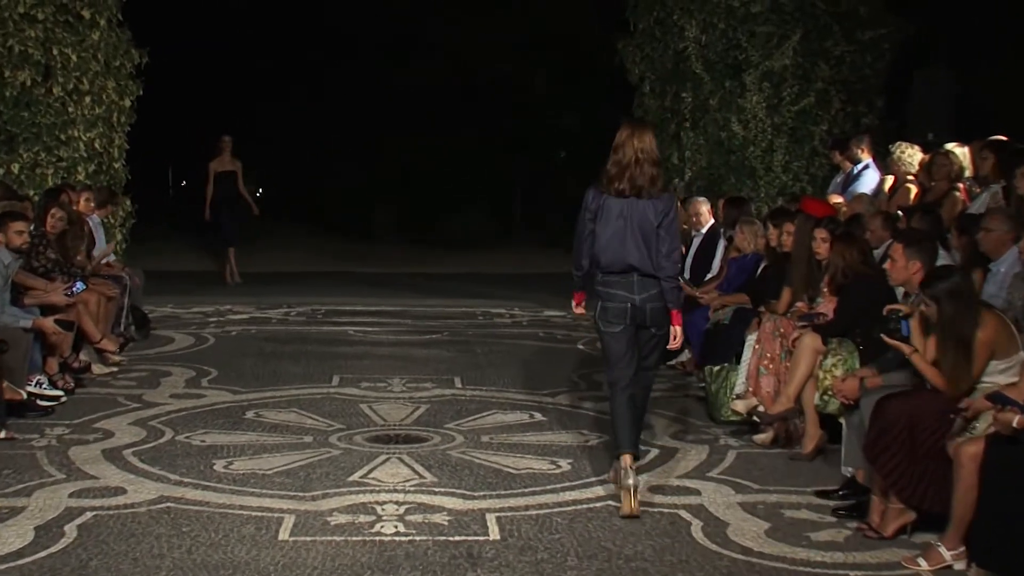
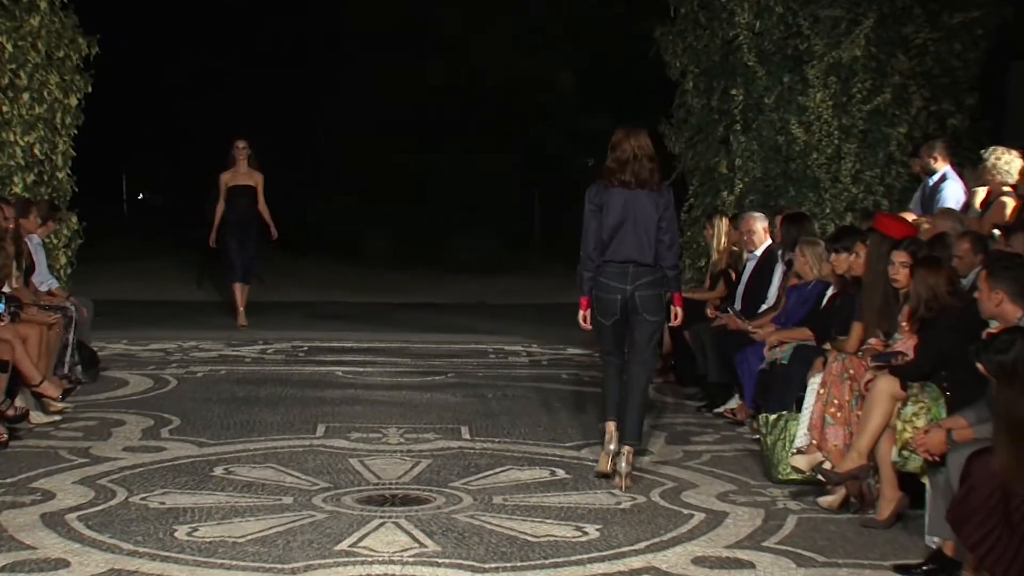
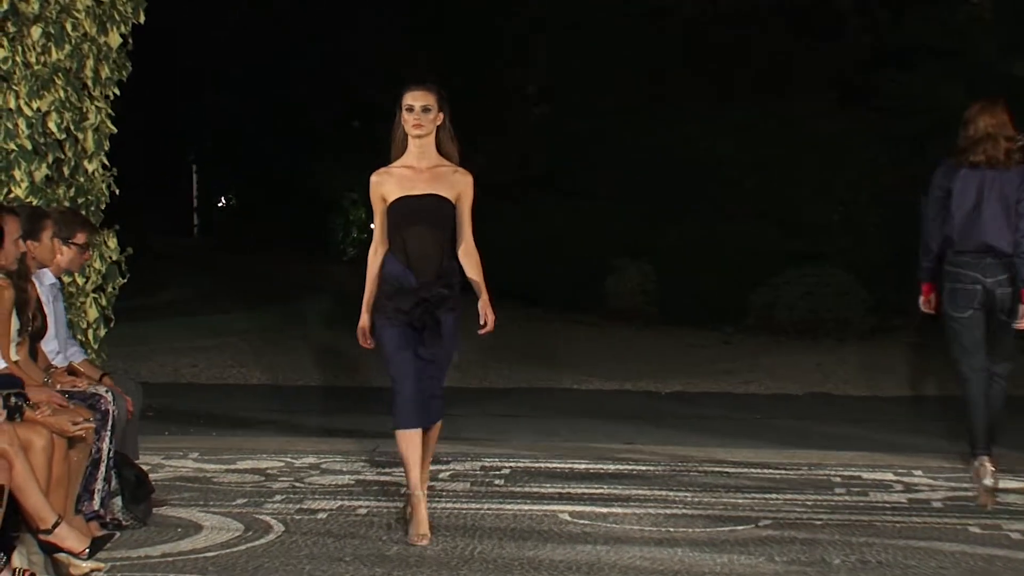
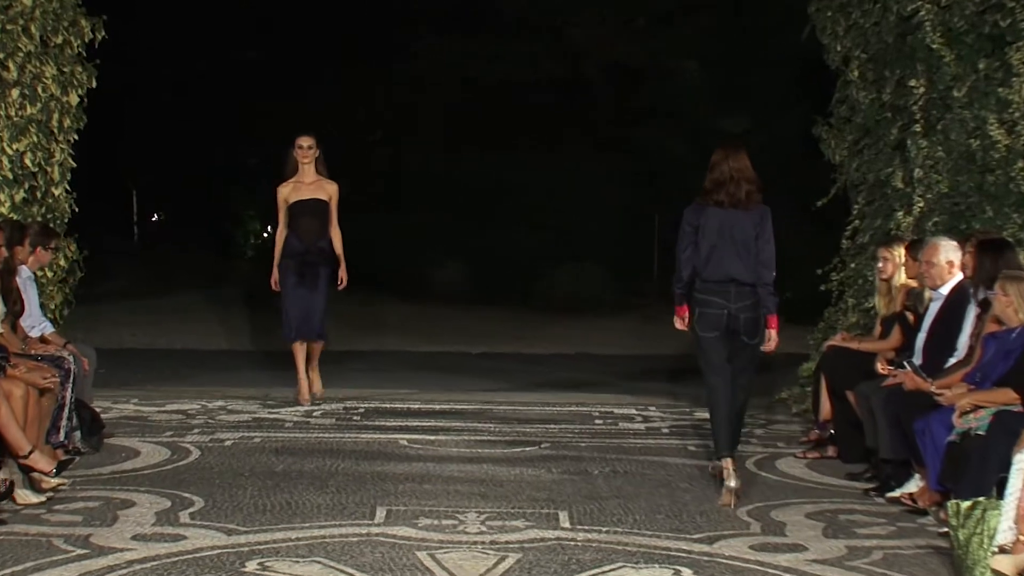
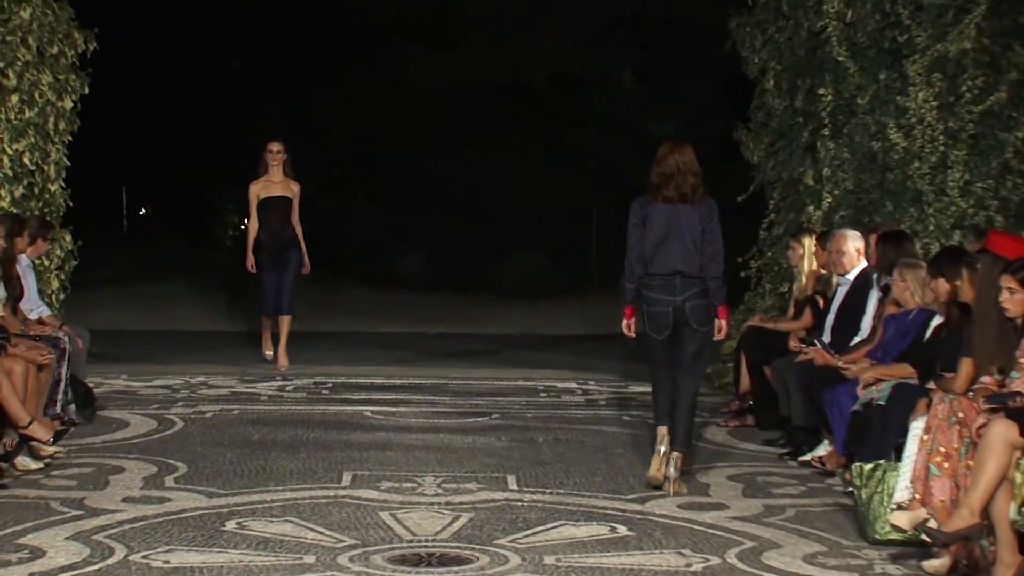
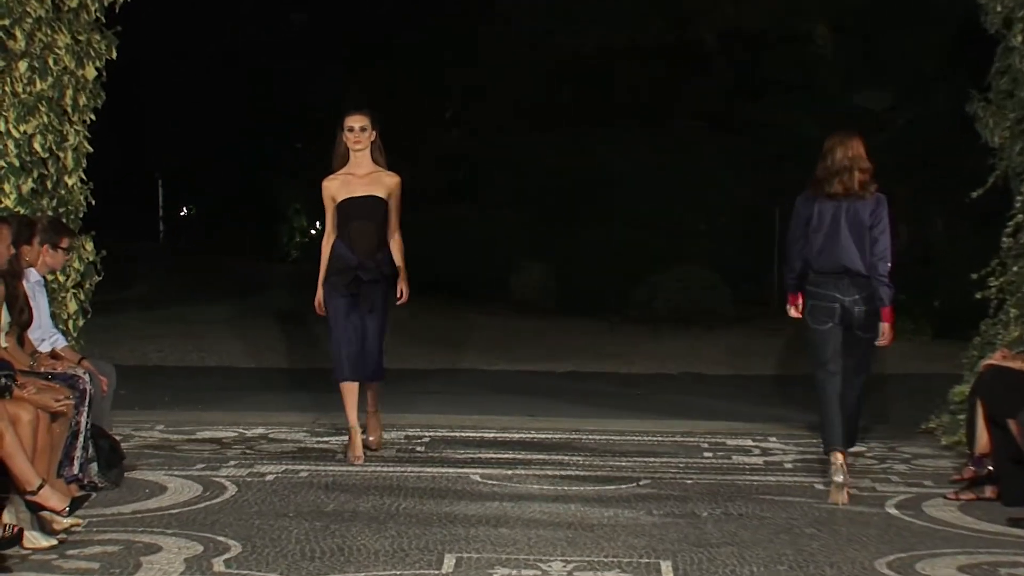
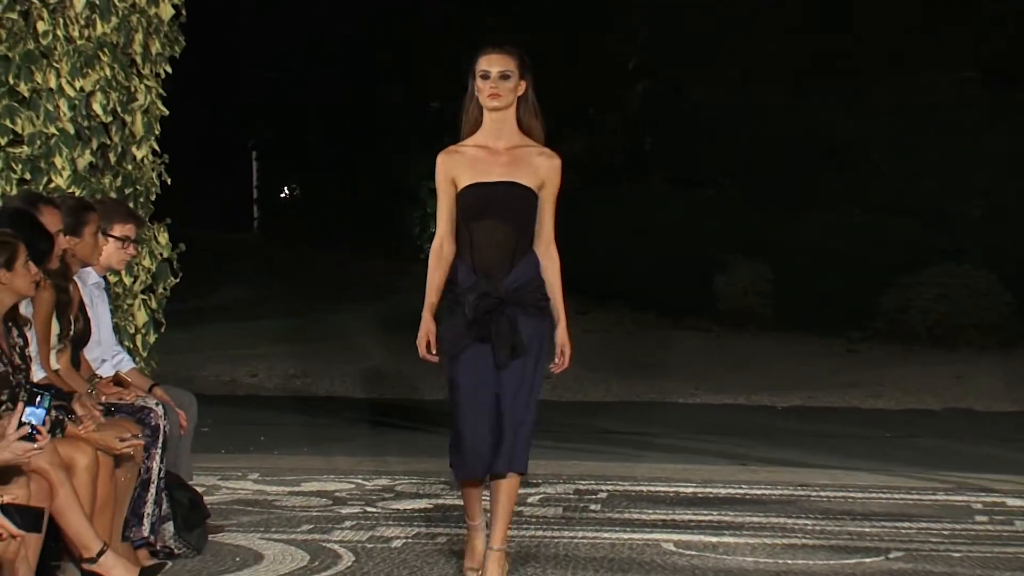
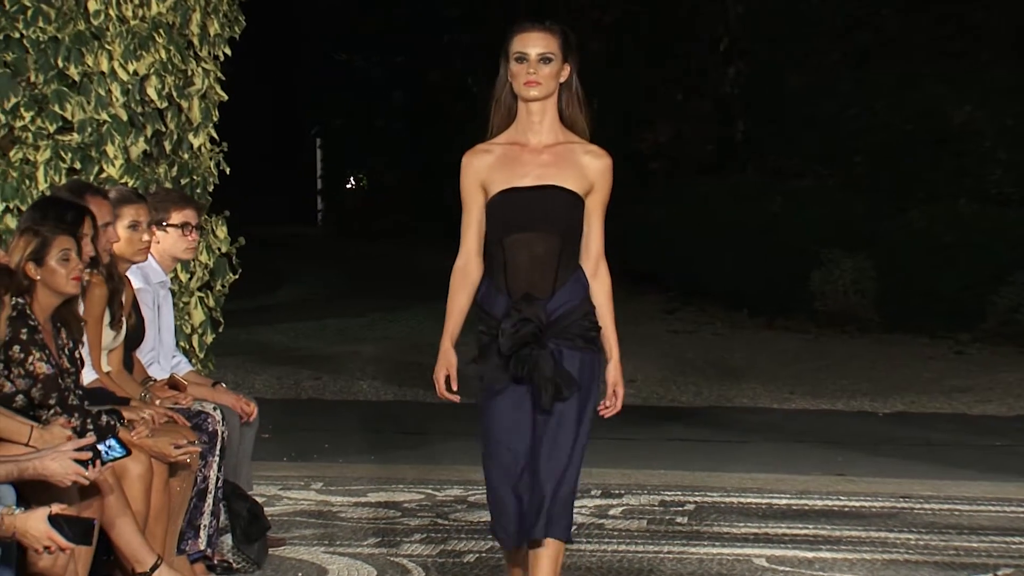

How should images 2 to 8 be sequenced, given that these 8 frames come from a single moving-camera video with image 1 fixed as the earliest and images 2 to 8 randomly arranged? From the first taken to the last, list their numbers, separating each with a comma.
2, 5, 4, 6, 3, 7, 8
